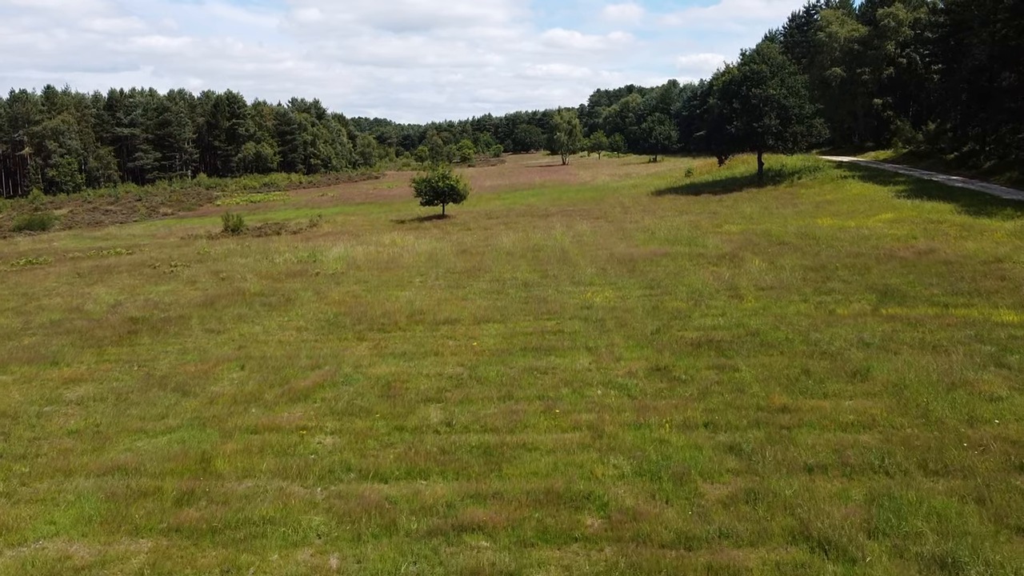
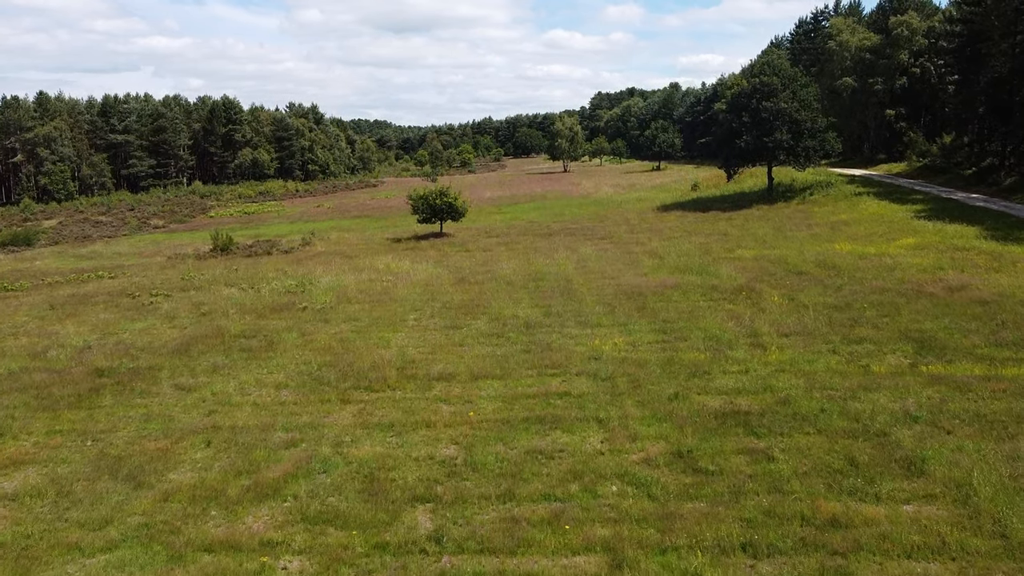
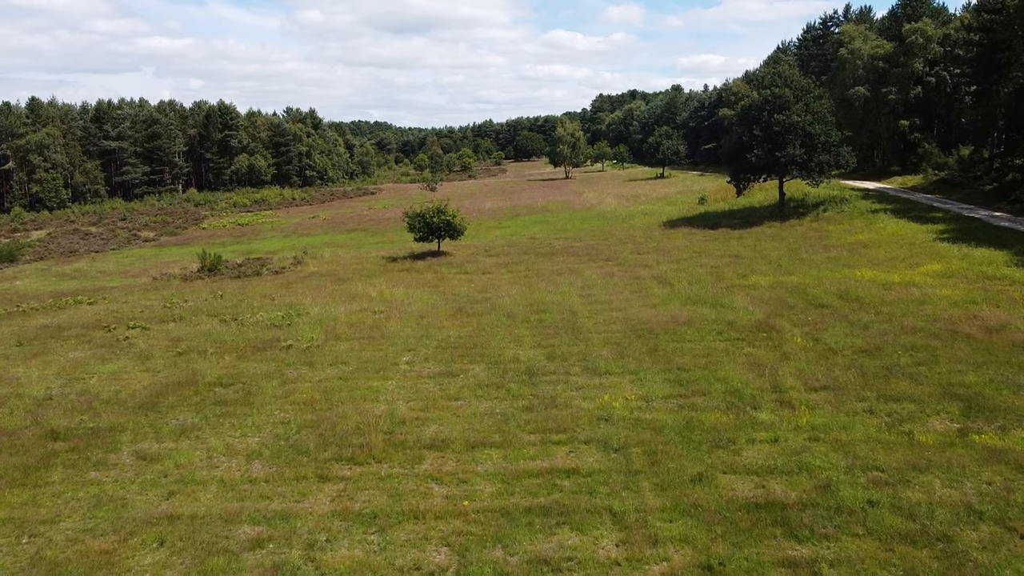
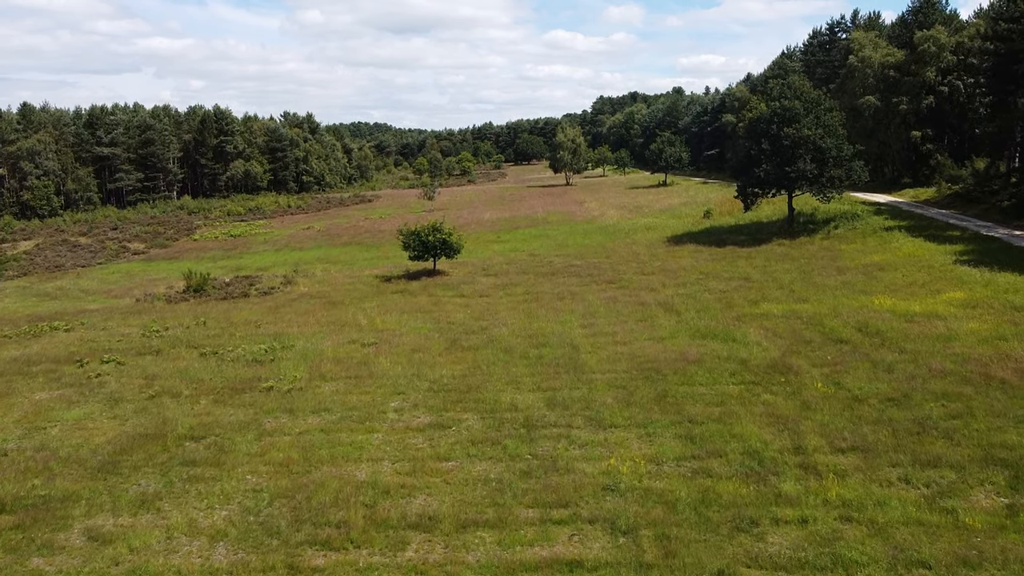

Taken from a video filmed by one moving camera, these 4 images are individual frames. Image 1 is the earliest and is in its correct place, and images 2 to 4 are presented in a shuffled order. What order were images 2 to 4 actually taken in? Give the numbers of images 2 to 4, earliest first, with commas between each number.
2, 3, 4
